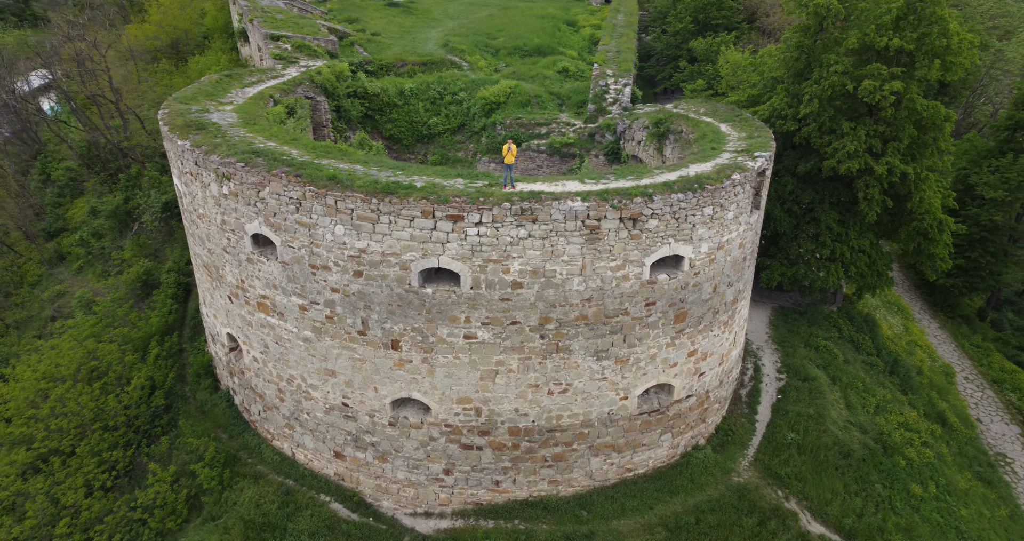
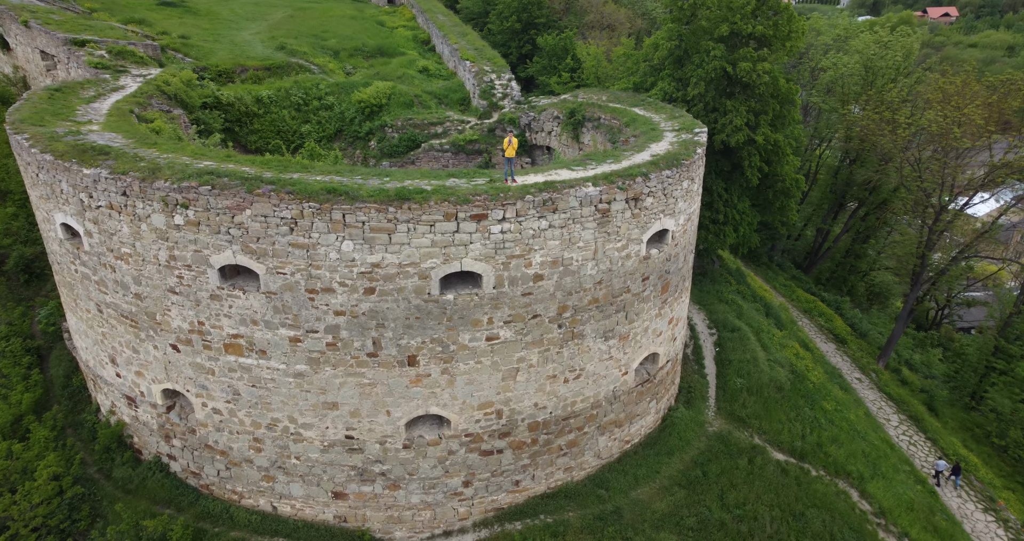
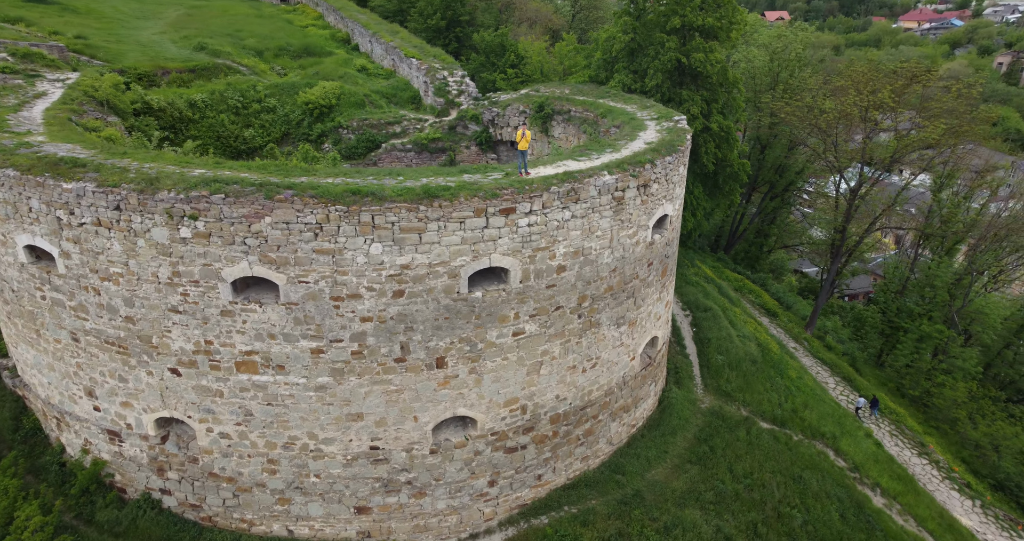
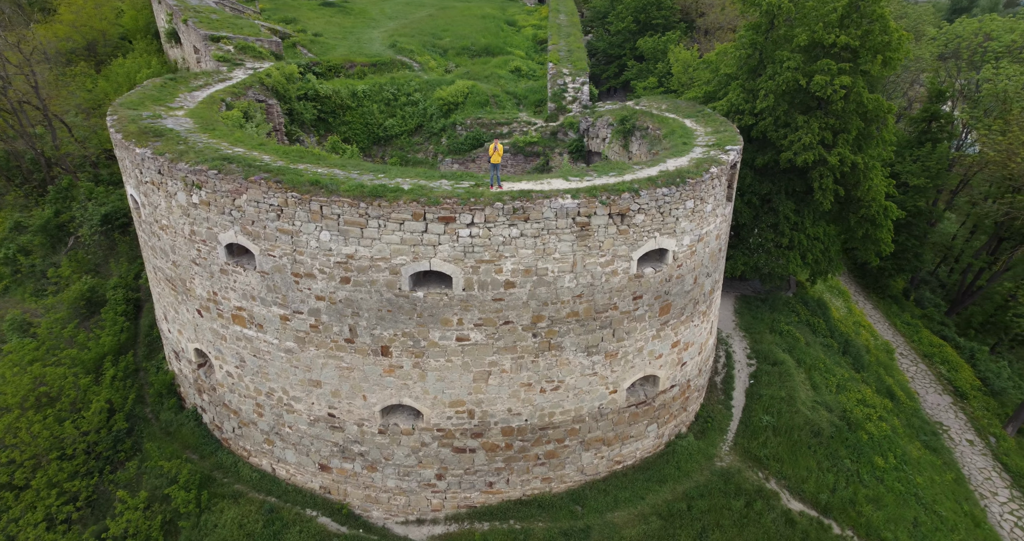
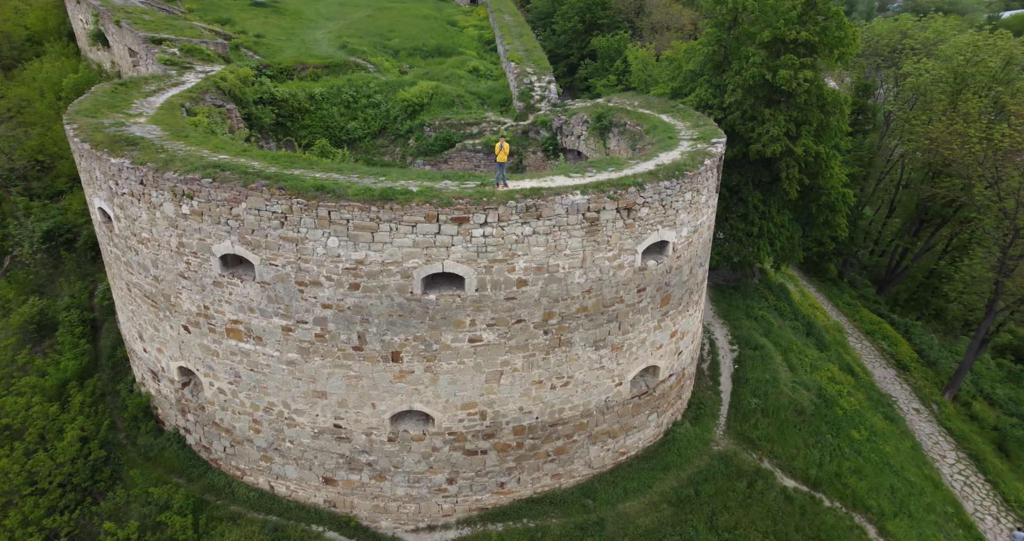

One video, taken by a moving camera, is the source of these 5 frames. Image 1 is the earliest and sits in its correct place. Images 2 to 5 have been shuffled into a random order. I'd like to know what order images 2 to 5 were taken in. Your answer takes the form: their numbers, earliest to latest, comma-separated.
4, 5, 2, 3
